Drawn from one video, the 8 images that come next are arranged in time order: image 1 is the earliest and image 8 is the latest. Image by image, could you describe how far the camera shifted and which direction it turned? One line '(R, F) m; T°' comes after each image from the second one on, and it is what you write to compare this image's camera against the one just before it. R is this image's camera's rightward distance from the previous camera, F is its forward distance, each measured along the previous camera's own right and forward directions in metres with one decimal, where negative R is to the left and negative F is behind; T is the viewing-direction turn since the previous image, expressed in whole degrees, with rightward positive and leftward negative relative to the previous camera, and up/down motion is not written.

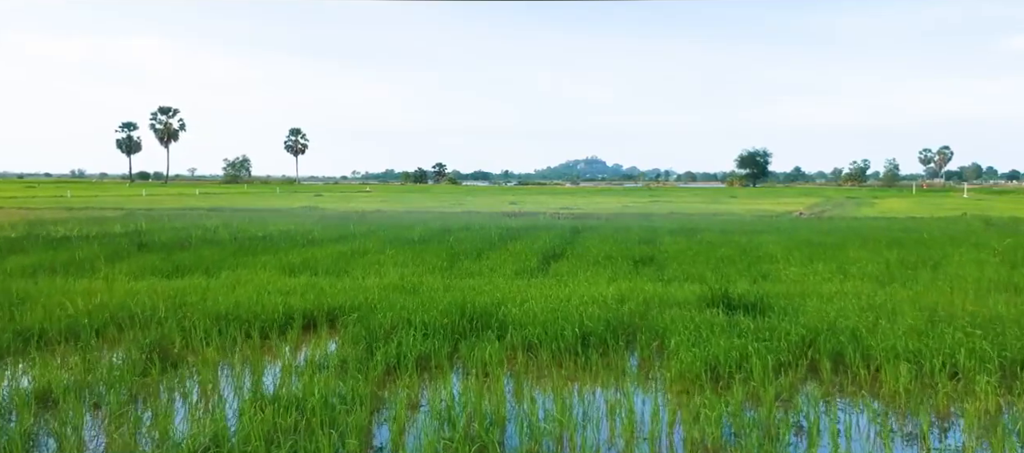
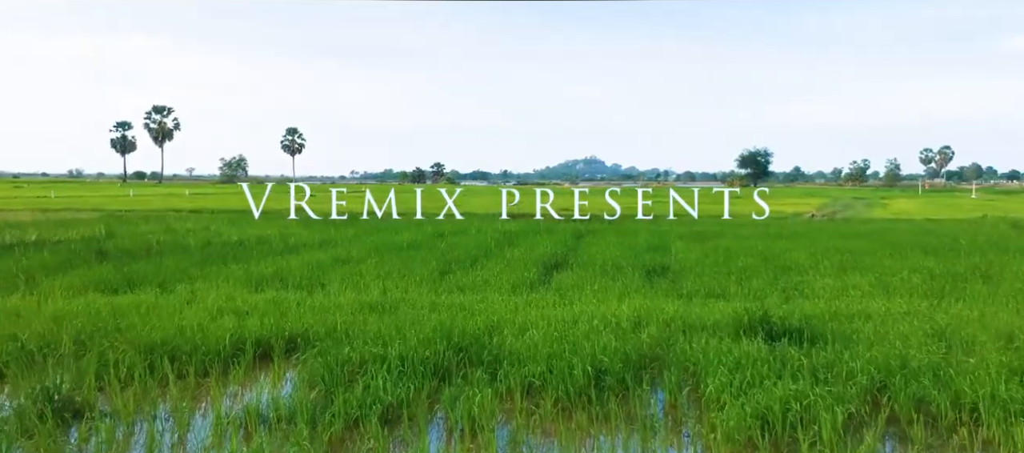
(0.0, +0.8) m; 0°
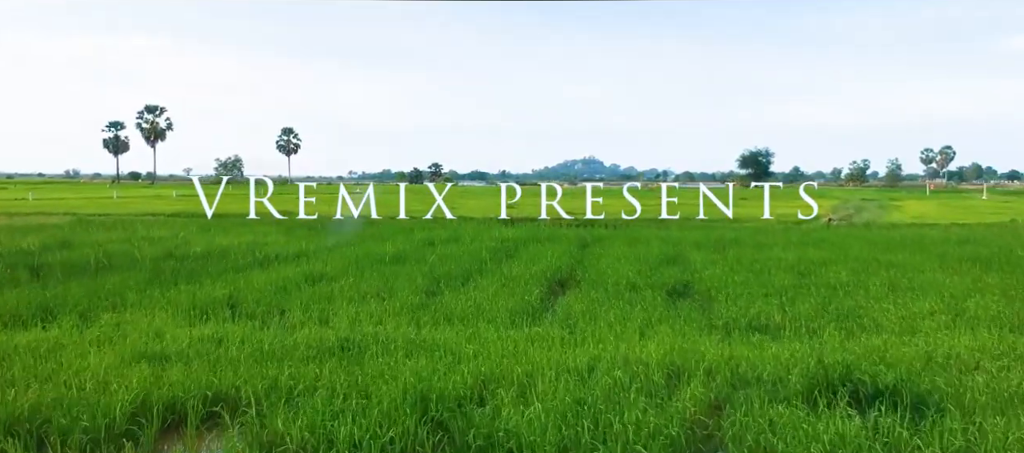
(0.0, +1.0) m; 0°
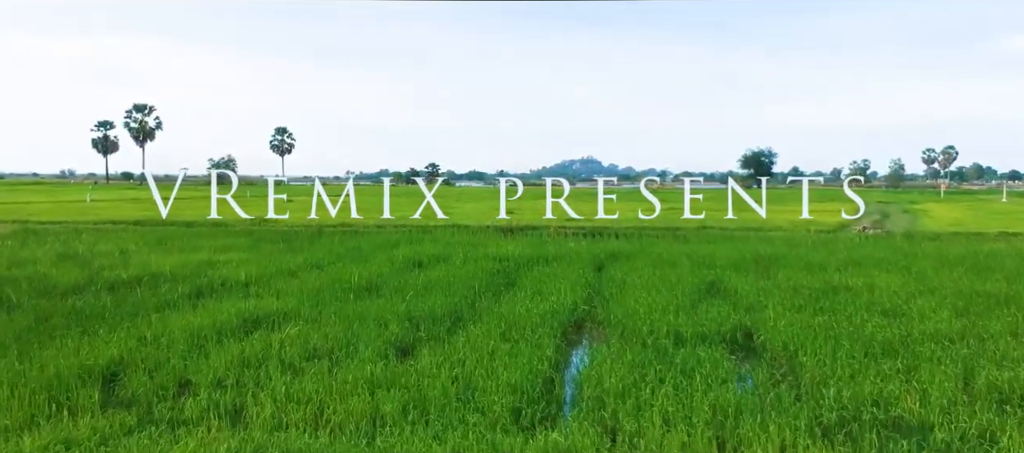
(0.0, +1.5) m; 0°
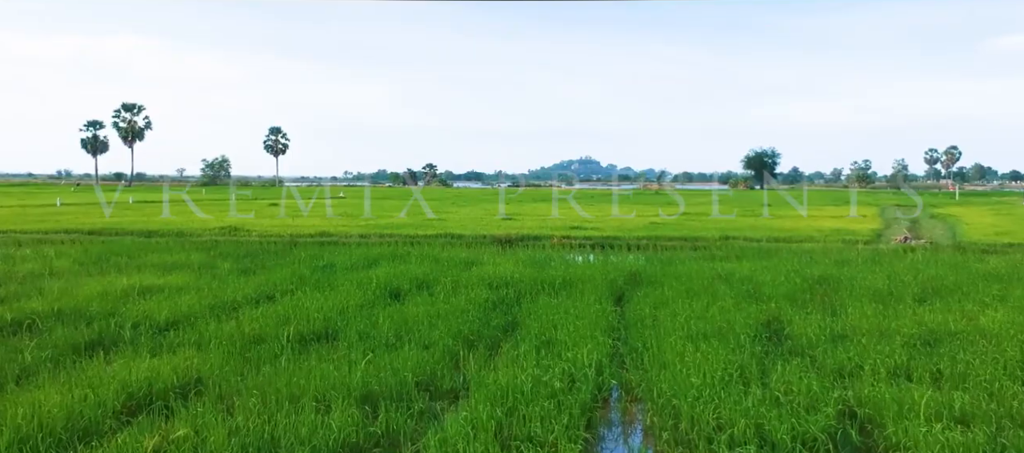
(0.0, +1.5) m; 0°
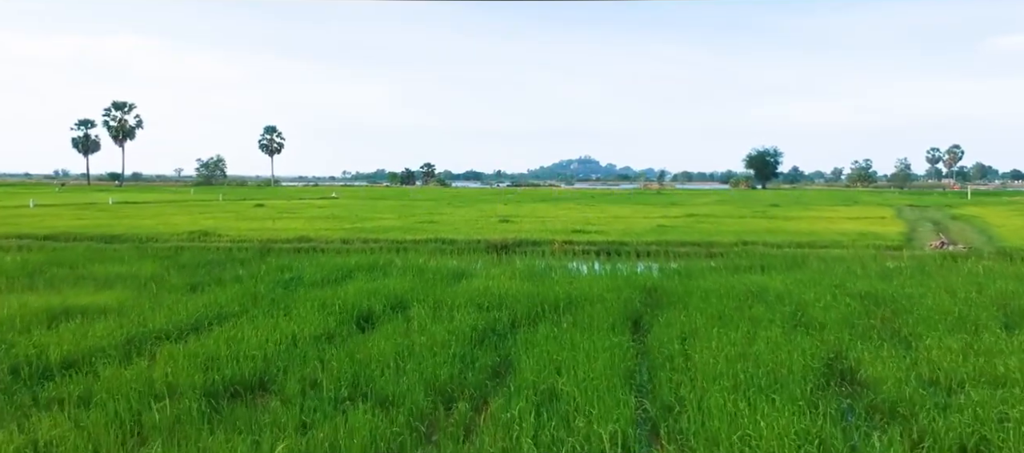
(0.0, +1.2) m; 0°
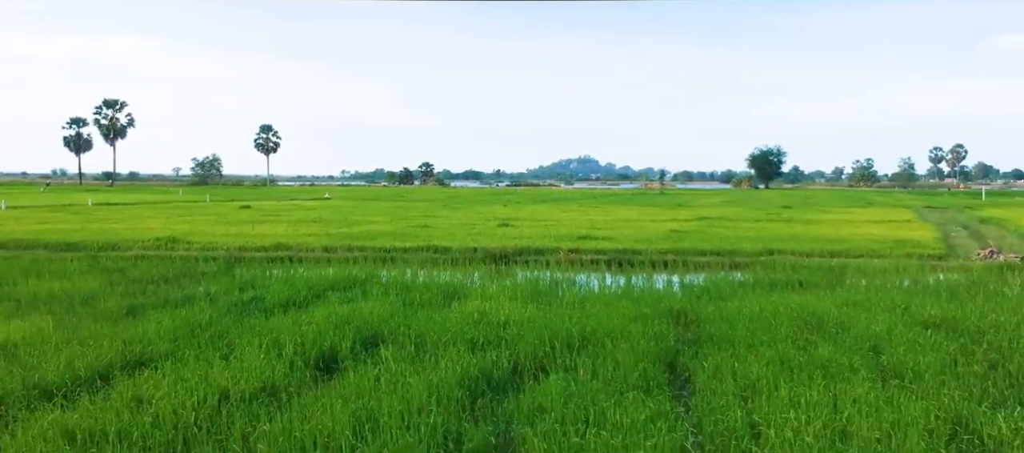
(0.0, +1.2) m; 0°
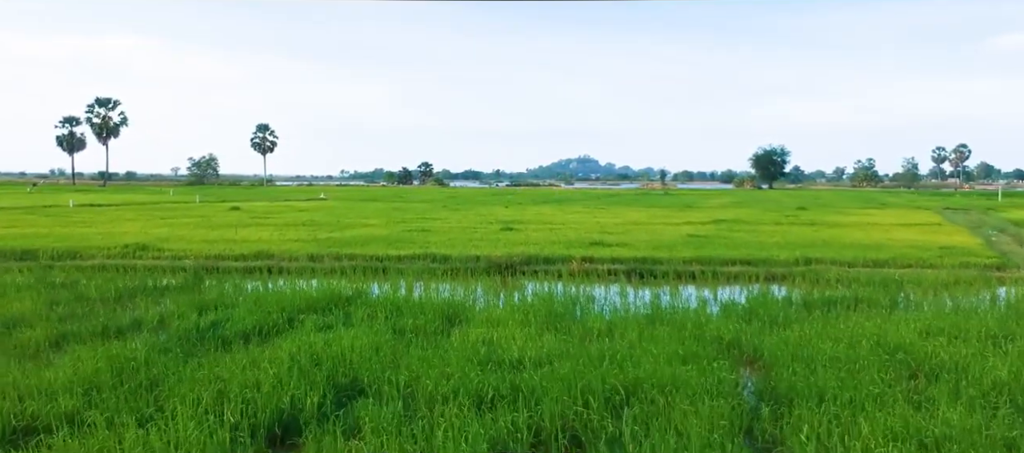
(-0.1, +1.1) m; 0°
